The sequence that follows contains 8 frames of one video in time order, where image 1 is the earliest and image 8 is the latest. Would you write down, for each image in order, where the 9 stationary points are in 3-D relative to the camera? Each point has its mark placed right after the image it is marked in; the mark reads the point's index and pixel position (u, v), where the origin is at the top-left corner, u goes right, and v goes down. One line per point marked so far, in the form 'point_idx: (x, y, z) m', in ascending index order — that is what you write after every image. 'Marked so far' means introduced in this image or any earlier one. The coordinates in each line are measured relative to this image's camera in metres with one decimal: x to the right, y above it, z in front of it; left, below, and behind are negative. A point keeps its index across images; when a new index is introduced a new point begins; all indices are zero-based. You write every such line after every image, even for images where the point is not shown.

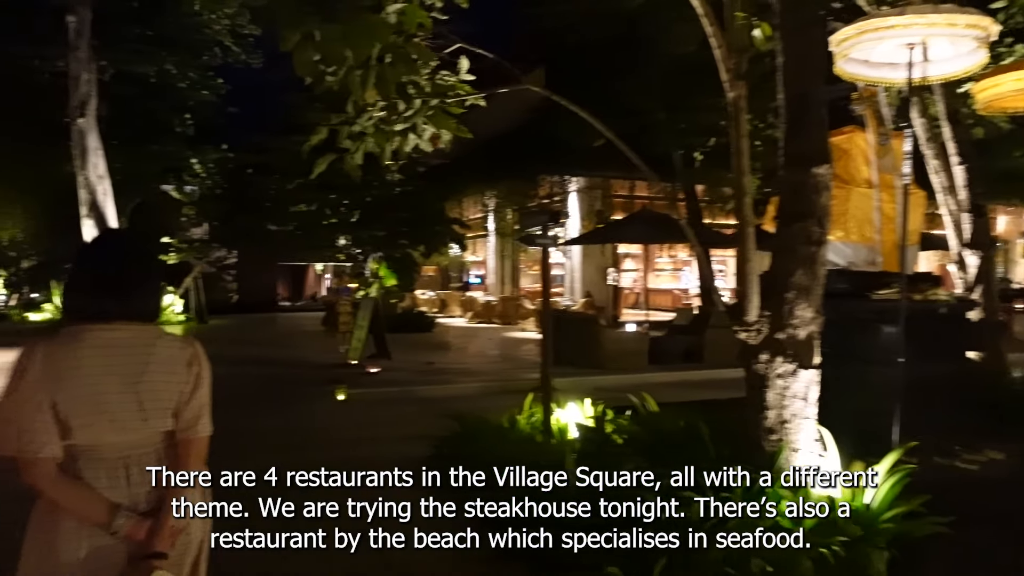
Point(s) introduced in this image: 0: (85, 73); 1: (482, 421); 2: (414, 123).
0: (-10.5, +5.1, +19.6) m
1: (-0.2, -1.1, +6.3) m
2: (-0.6, +1.1, +5.2) m
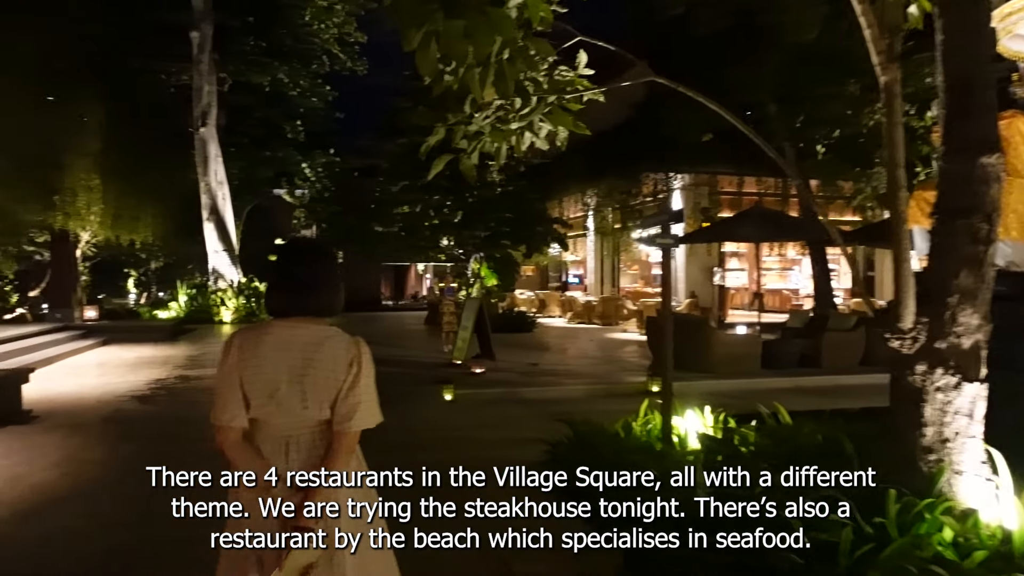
0: (-7.9, +5.1, +20.5) m
1: (+0.6, -1.1, +6.1) m
2: (+0.1, +1.1, +5.0) m
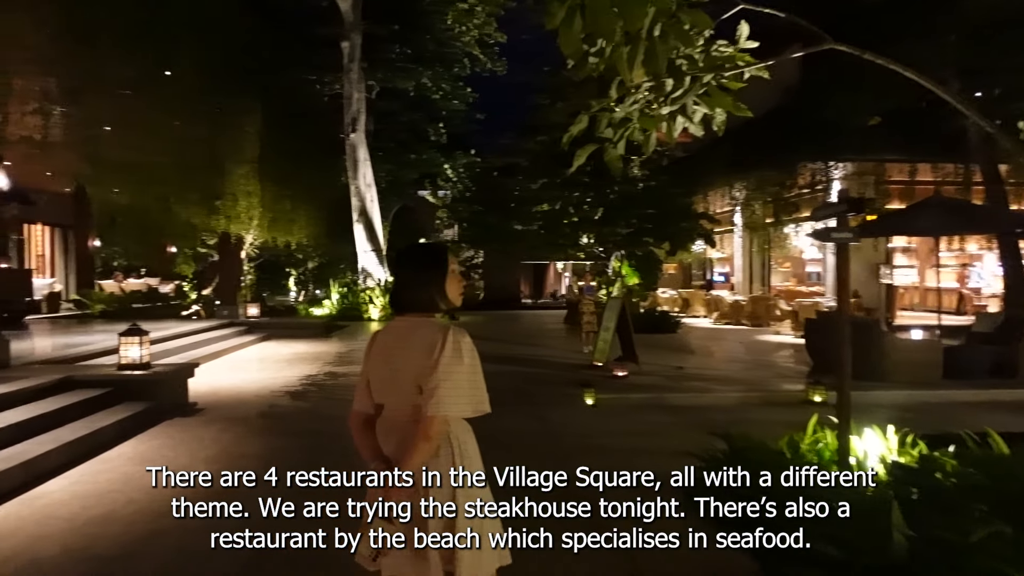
0: (-4.2, +5.2, +21.2) m
1: (+1.7, -1.1, +5.5) m
2: (+1.0, +1.1, +4.5) m
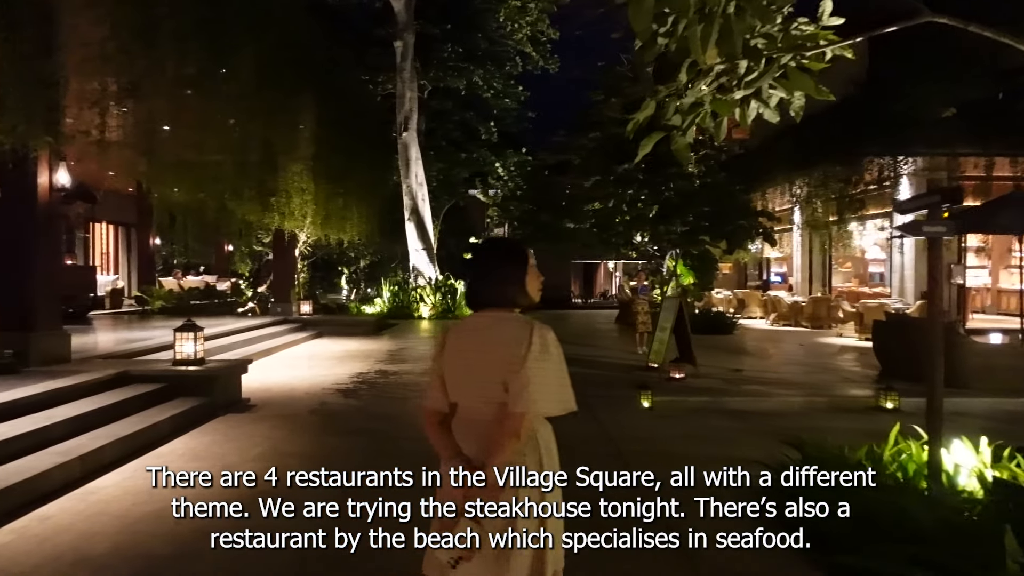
0: (-2.8, +5.2, +21.2) m
1: (+2.1, -1.1, +5.2) m
2: (+1.3, +1.1, +4.2) m
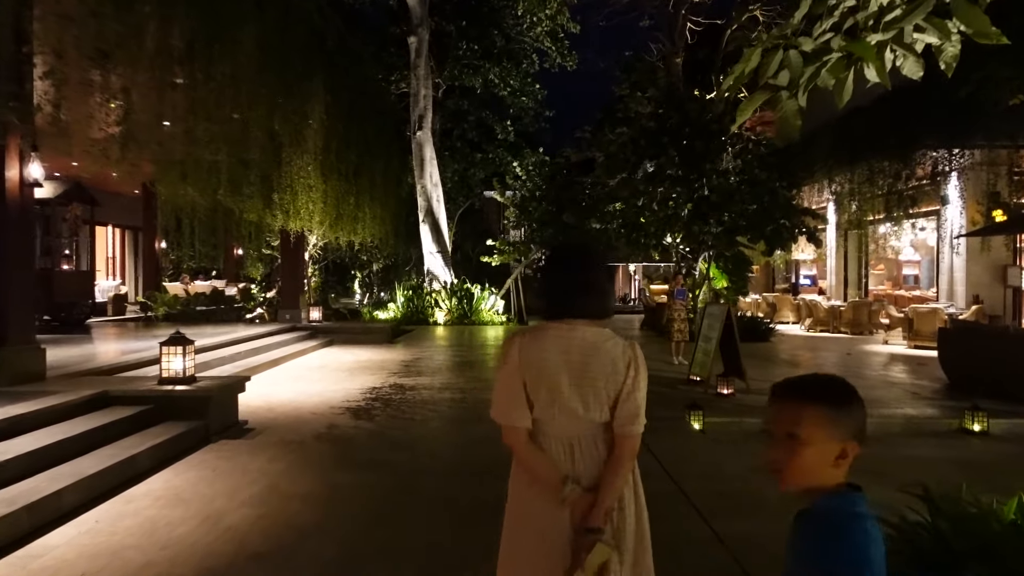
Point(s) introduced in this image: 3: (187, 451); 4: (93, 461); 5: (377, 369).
0: (-2.3, +5.1, +20.2) m
1: (+2.3, -1.1, +4.1) m
2: (+1.6, +1.0, +3.1) m
3: (-2.7, -1.4, +6.6) m
4: (-3.0, -1.2, +5.6) m
5: (-2.1, -1.3, +12.5) m
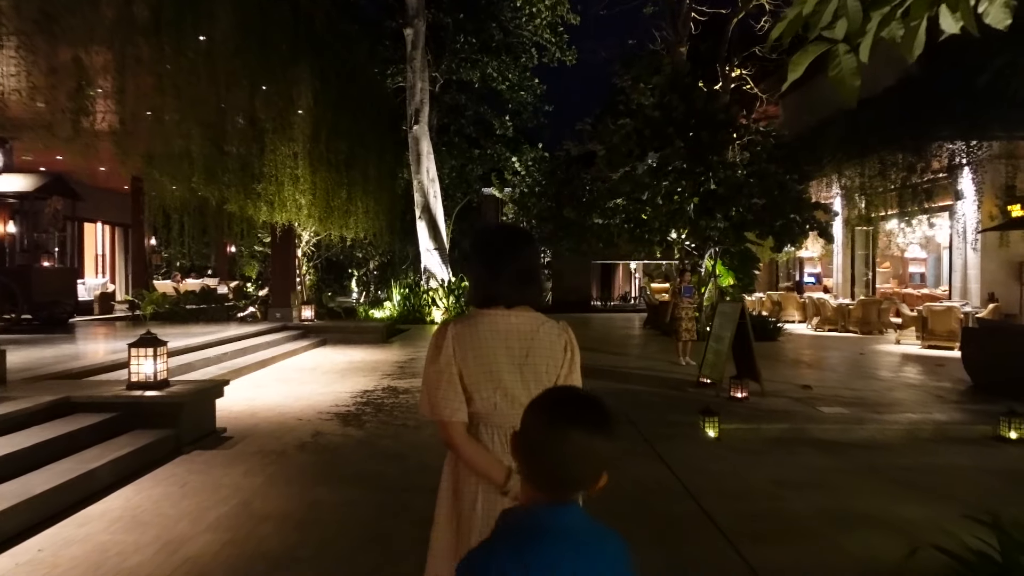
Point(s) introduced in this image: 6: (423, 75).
0: (-2.3, +5.1, +19.6) m
1: (+2.4, -1.1, +3.5) m
2: (+1.6, +1.1, +2.5) m
3: (-2.7, -1.3, +6.0) m
4: (-3.0, -1.2, +5.0) m
5: (-2.1, -1.2, +11.9) m
6: (-2.2, +5.3, +19.8) m
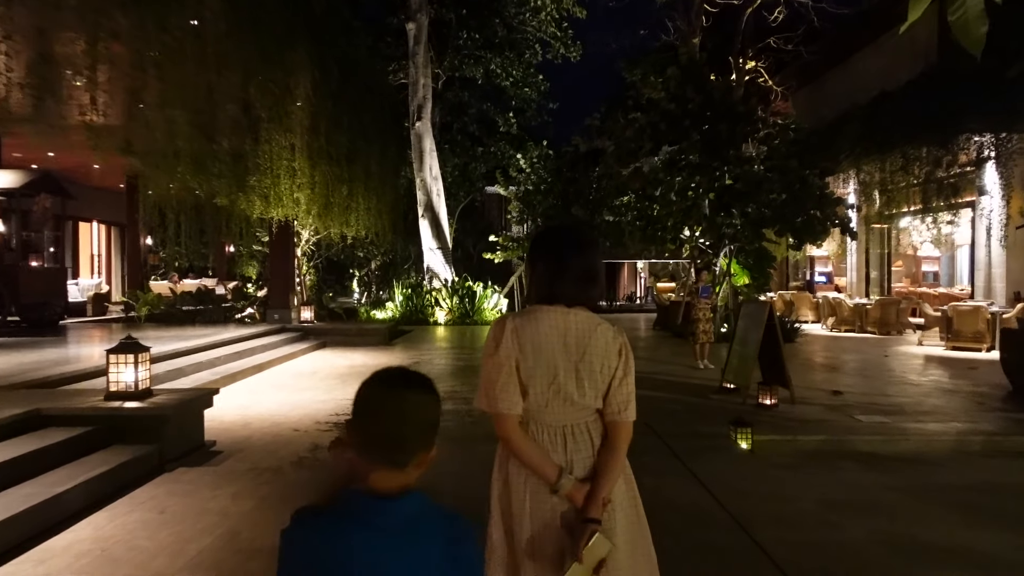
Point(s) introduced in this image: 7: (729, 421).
0: (-2.2, +5.1, +19.0) m
1: (+2.5, -1.1, +2.9) m
2: (+1.7, +1.1, +1.9) m
3: (-2.6, -1.3, +5.4) m
4: (-2.8, -1.2, +4.4) m
5: (-2.0, -1.2, +11.3) m
6: (-2.1, +5.3, +19.2) m
7: (+2.1, -1.3, +7.7) m
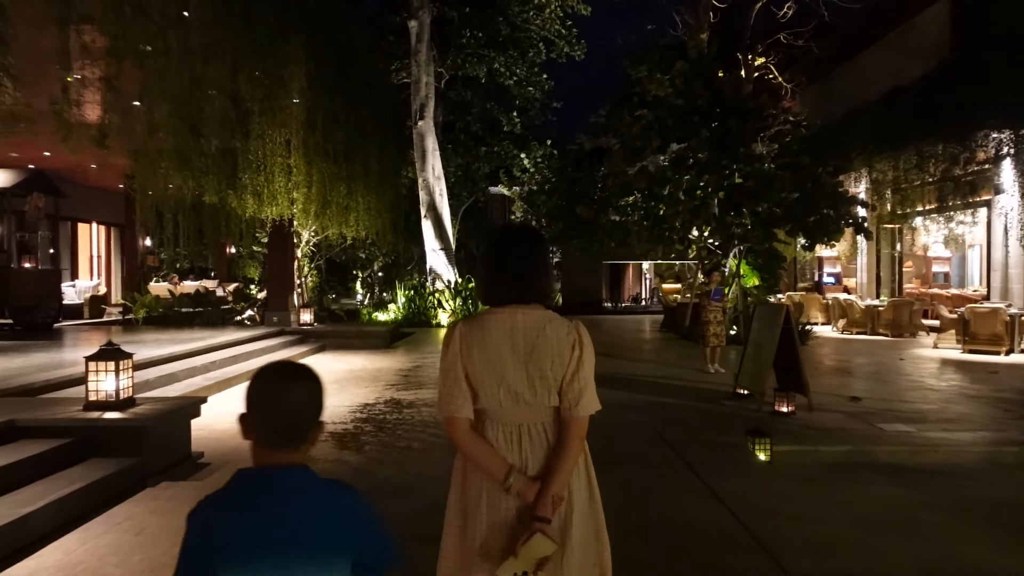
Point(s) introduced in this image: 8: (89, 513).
0: (-2.1, +5.1, +18.6) m
1: (+2.5, -1.1, +2.5) m
2: (+1.7, +1.0, +1.6) m
3: (-2.5, -1.4, +5.1) m
4: (-2.8, -1.2, +4.0) m
5: (-2.0, -1.3, +10.9) m
6: (-2.0, +5.2, +18.8) m
7: (+2.1, -1.3, +7.3) m
8: (-2.6, -1.4, +4.8) m
